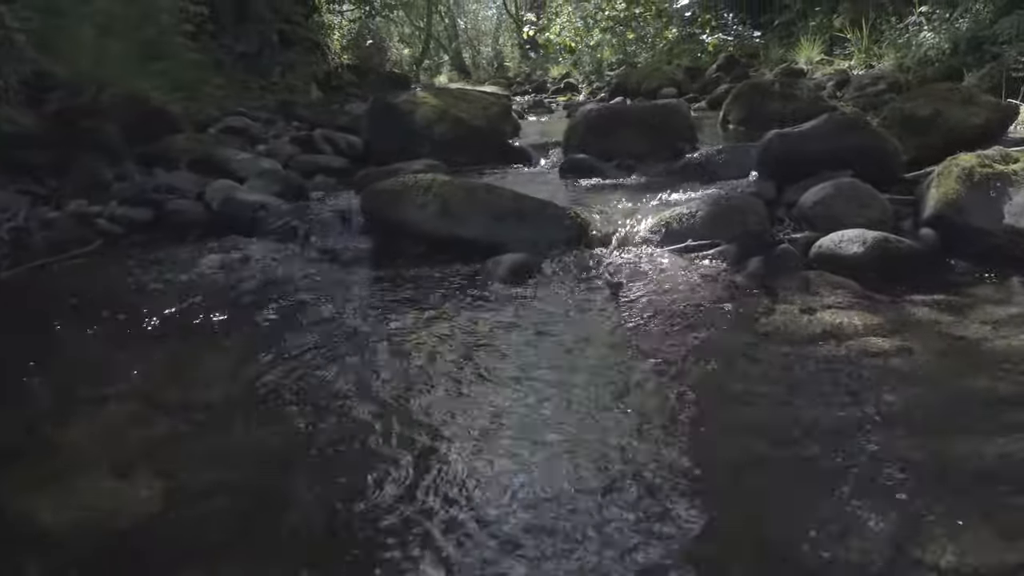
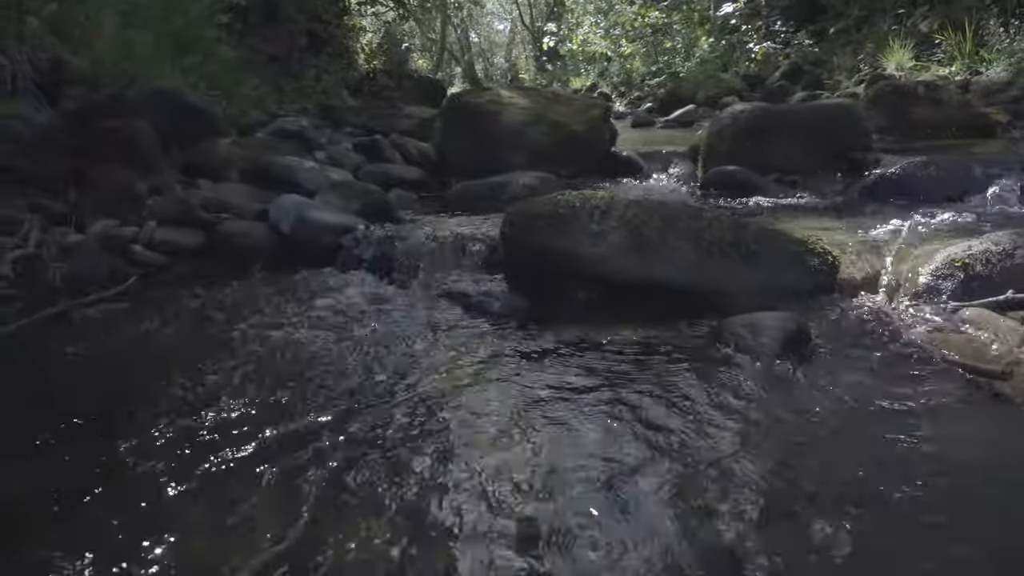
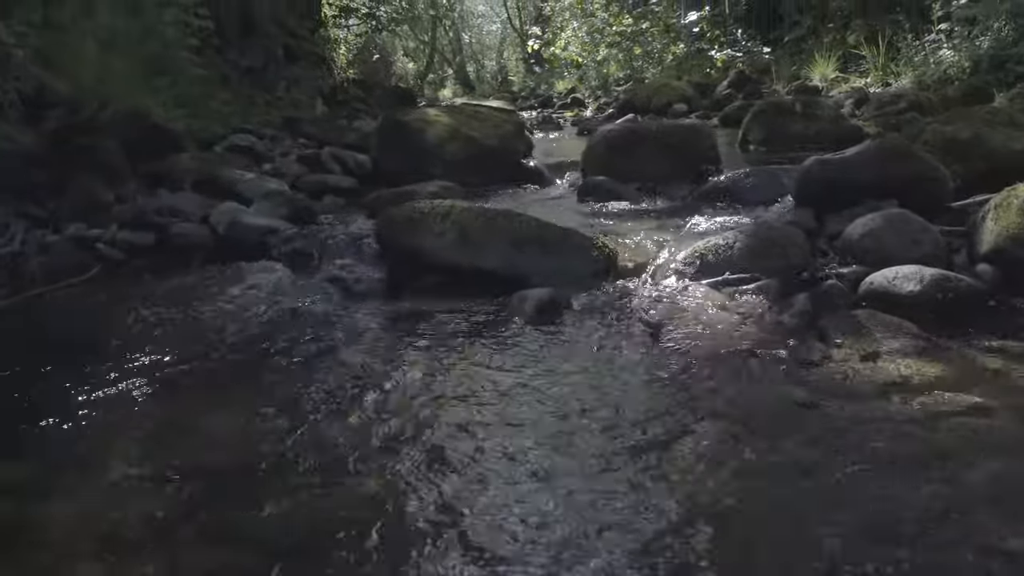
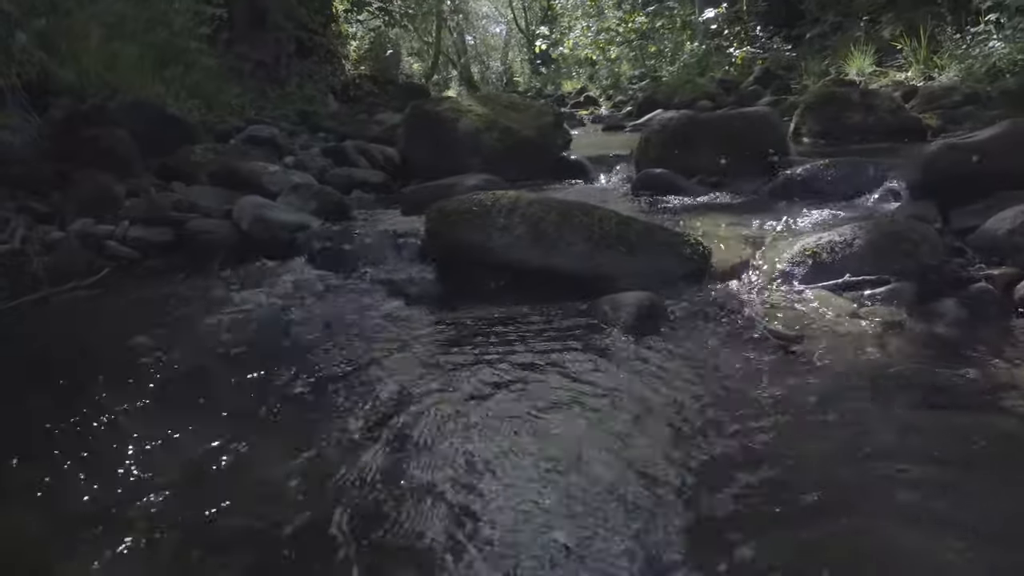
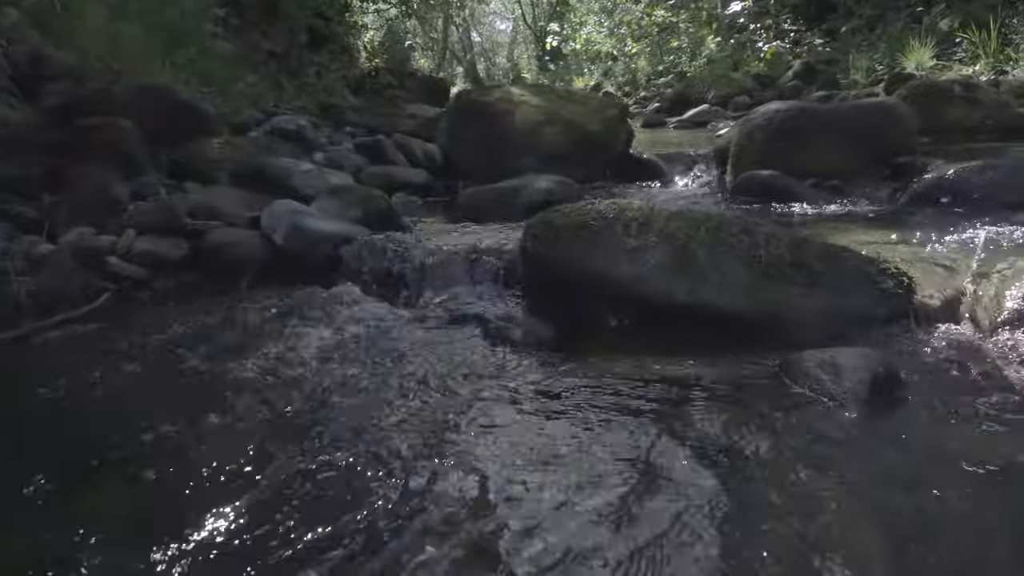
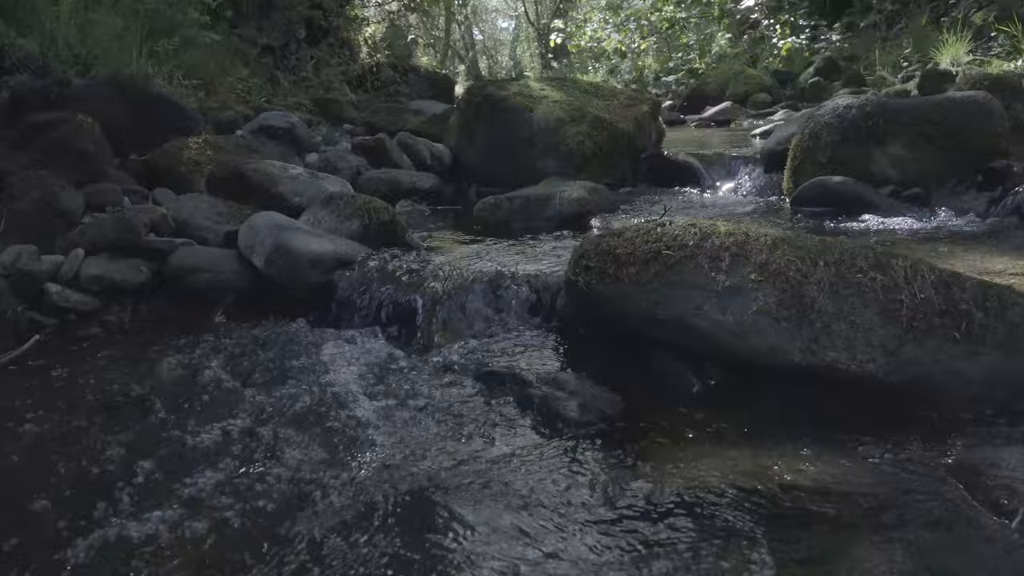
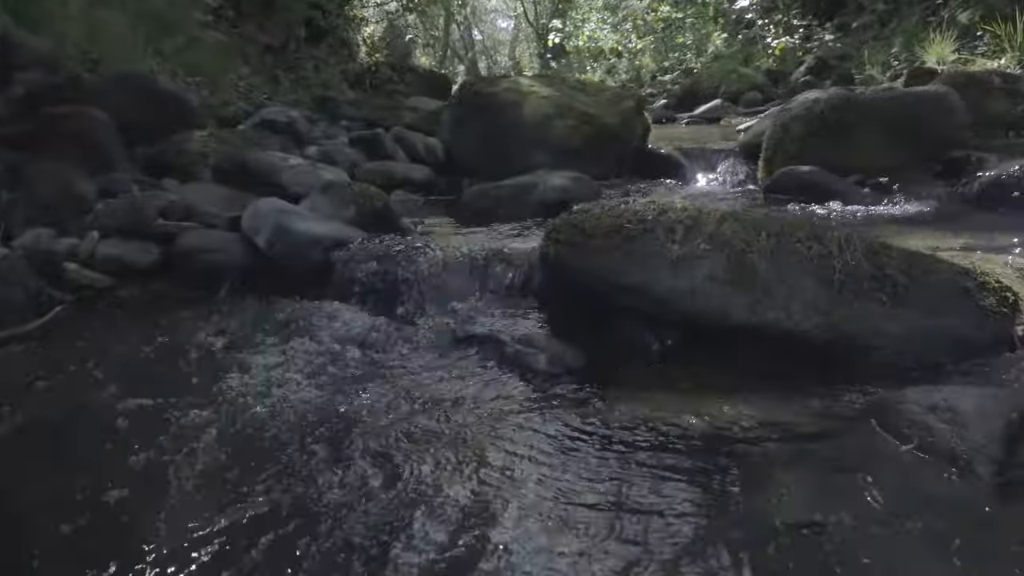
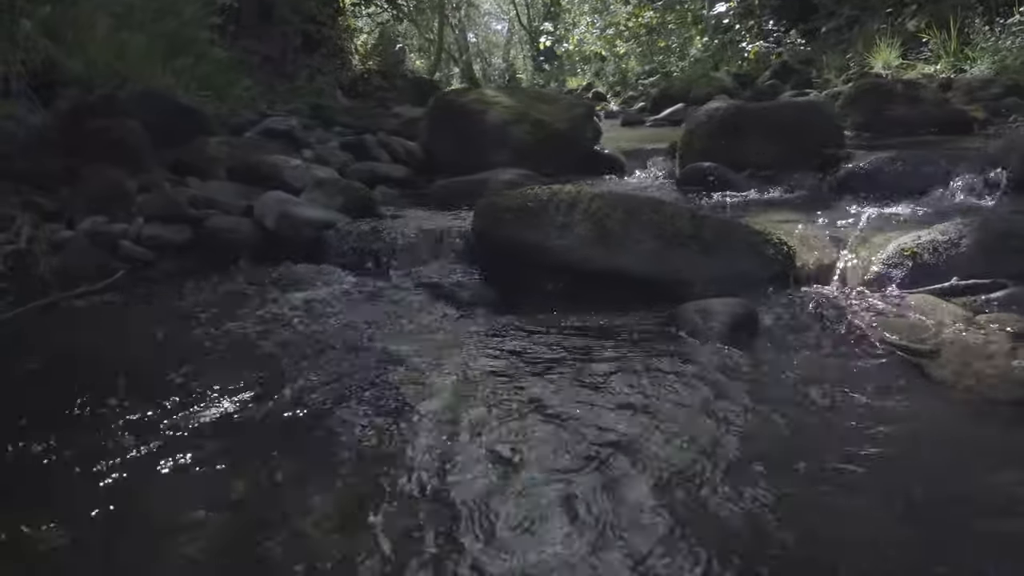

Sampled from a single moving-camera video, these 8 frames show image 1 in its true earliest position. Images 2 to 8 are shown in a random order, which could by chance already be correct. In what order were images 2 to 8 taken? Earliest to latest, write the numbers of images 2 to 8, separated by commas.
3, 4, 8, 2, 5, 7, 6
